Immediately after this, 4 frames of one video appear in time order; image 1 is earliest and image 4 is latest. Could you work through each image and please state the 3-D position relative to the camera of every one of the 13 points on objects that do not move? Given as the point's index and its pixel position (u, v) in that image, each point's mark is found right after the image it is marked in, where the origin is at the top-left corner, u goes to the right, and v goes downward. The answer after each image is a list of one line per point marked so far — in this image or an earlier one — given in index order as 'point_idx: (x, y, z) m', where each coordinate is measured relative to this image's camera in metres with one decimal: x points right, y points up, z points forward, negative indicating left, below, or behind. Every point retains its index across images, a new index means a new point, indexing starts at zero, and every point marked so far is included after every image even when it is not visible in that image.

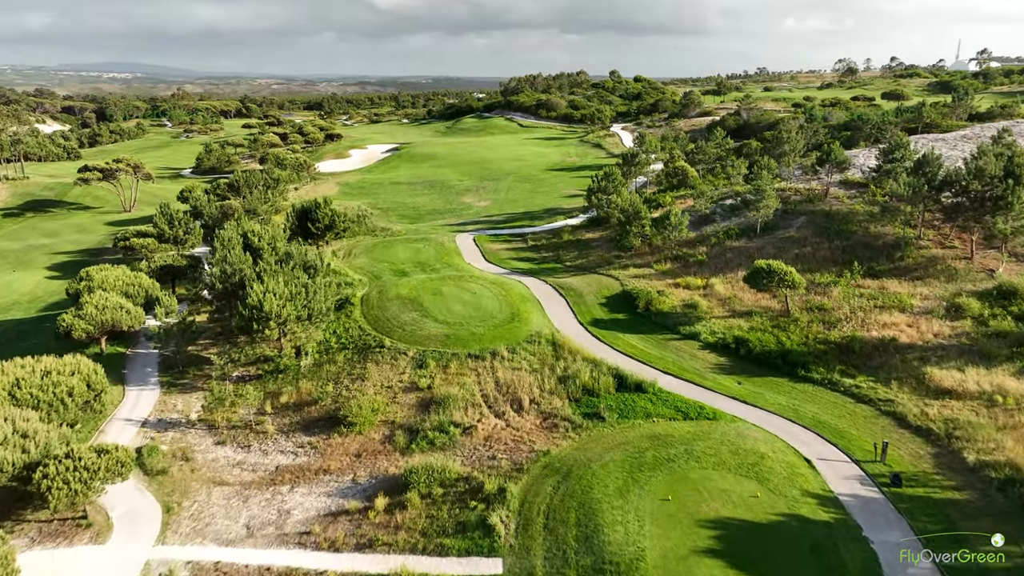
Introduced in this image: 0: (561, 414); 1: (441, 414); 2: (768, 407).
0: (+1.3, -3.4, +19.3) m
1: (-2.0, -3.5, +19.9) m
2: (+6.9, -3.2, +19.3) m
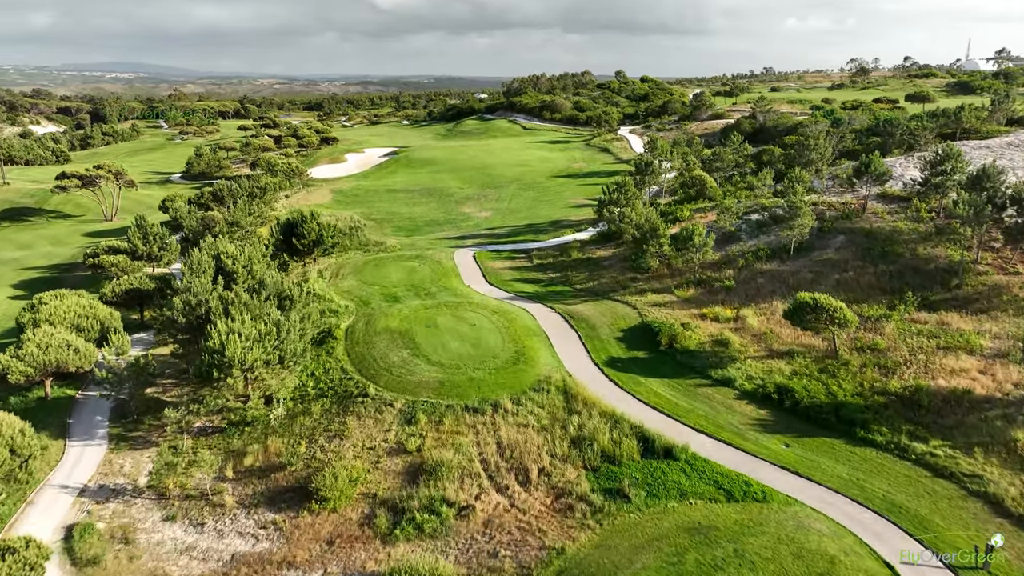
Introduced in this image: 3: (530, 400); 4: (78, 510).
0: (+1.4, -4.5, +15.9) m
1: (-1.8, -4.6, +16.5) m
2: (+7.0, -4.3, +16.0) m
3: (+0.5, -3.1, +19.6) m
4: (-10.5, -5.4, +17.3) m
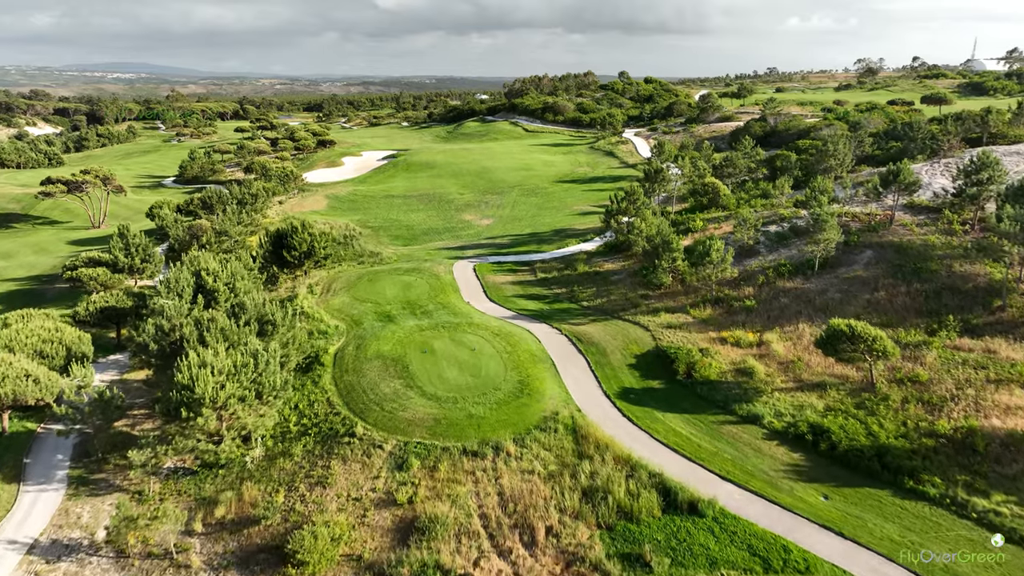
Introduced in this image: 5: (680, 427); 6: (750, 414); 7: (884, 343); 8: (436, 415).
0: (+1.5, -5.2, +13.9) m
1: (-1.8, -5.3, +14.5) m
2: (+7.1, -5.0, +13.9) m
3: (+0.6, -3.8, +17.6) m
4: (-10.5, -6.1, +15.3) m
5: (+4.4, -3.6, +18.7) m
6: (+6.3, -3.3, +18.9) m
7: (+9.6, -1.4, +18.4) m
8: (-2.0, -3.3, +18.9) m
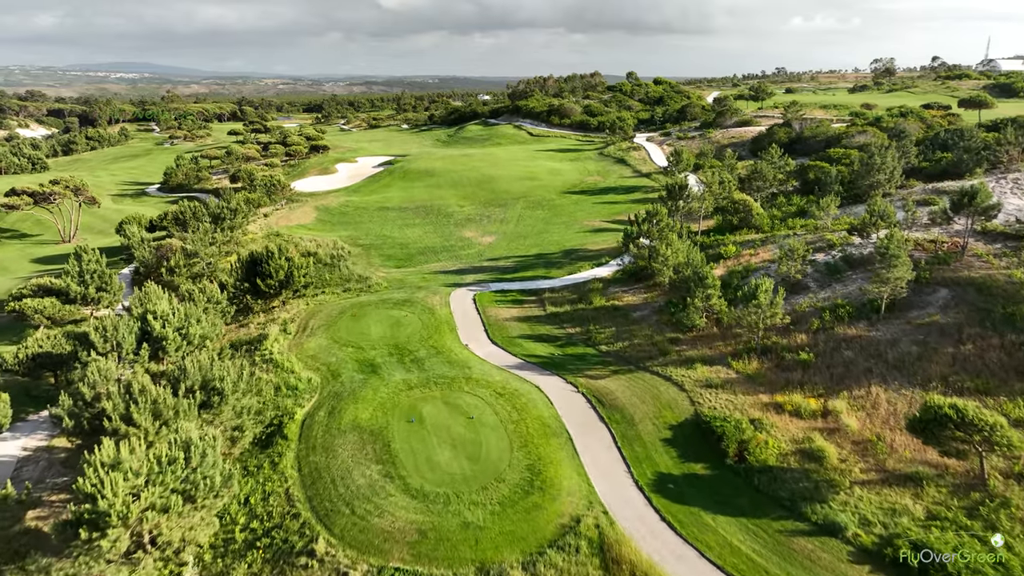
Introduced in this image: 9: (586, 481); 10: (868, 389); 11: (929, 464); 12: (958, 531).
0: (+1.6, -6.7, +9.6) m
1: (-1.6, -6.8, +10.2) m
2: (+7.2, -6.5, +9.6) m
3: (+0.7, -5.2, +13.3) m
4: (-10.3, -7.5, +11.1) m
5: (+4.6, -5.1, +14.4) m
6: (+6.4, -4.8, +14.6) m
7: (+9.7, -2.9, +14.1) m
8: (-1.8, -4.8, +14.6) m
9: (+1.7, -4.4, +16.3) m
10: (+9.3, -2.6, +18.8) m
11: (+9.3, -3.9, +15.9) m
12: (+8.7, -4.7, +14.0) m
